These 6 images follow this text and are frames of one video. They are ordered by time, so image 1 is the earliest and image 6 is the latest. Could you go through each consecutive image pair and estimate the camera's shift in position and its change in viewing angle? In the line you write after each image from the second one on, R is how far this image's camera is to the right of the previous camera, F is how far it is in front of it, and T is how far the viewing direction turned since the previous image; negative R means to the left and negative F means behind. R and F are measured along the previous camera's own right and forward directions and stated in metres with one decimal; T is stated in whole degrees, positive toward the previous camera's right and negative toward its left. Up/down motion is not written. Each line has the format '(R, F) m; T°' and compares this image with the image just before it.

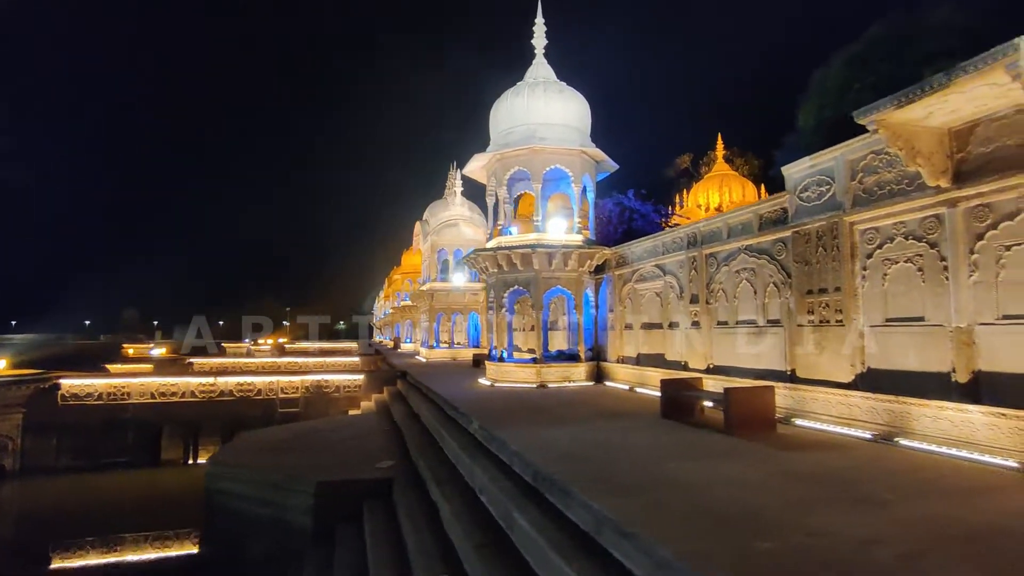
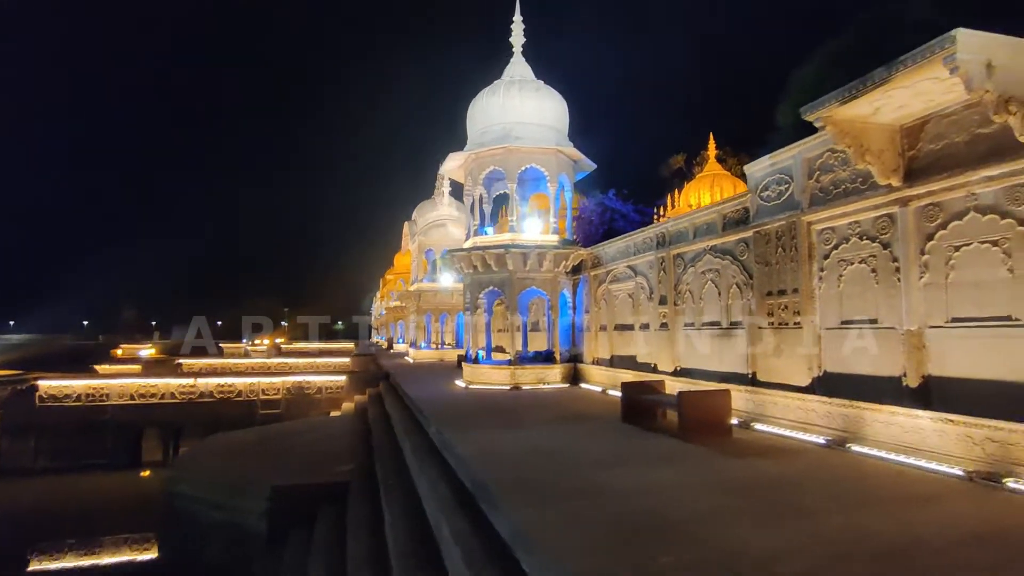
(+0.7, +0.2) m; 0°
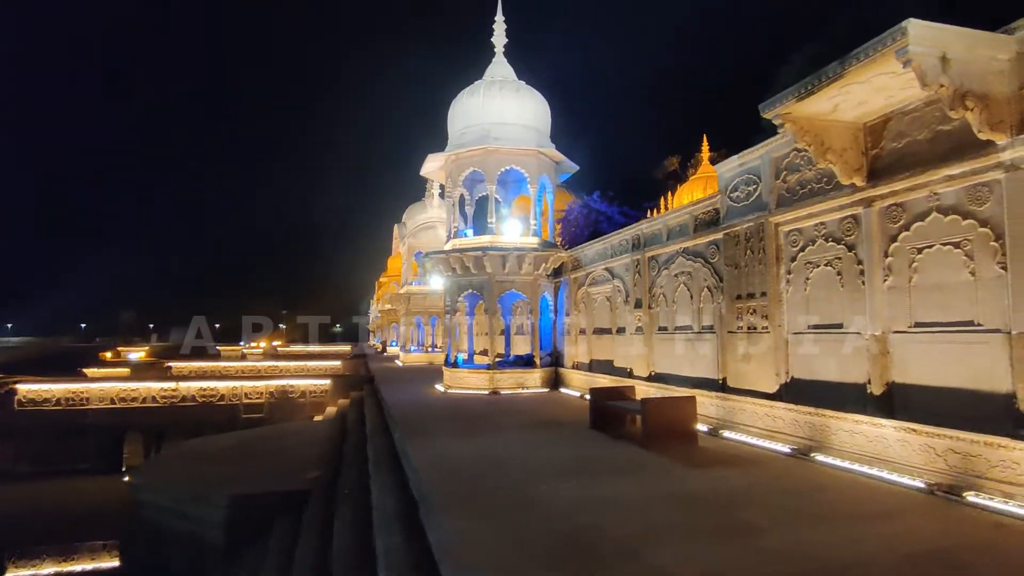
(+0.6, +0.2) m; 0°
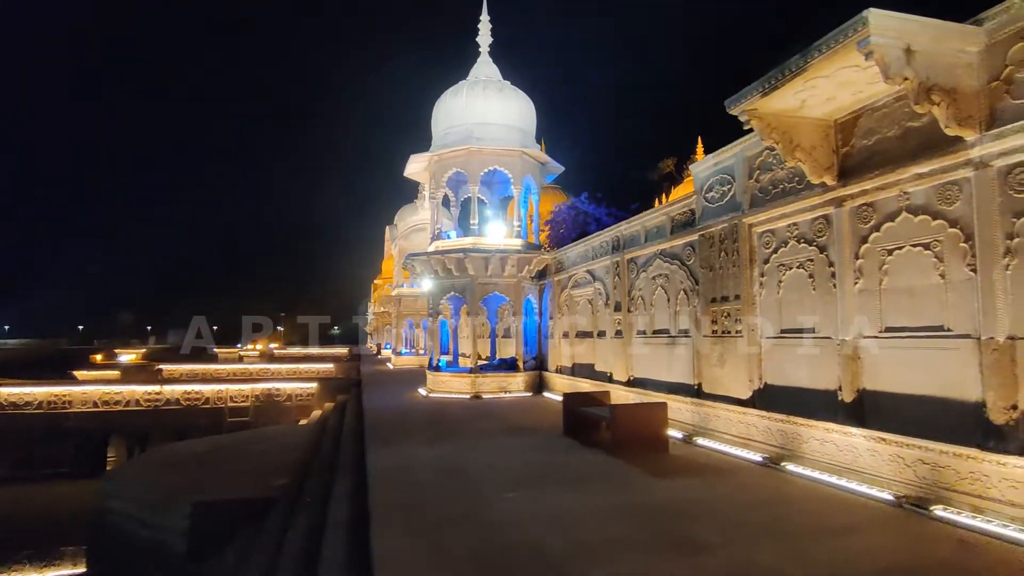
(+0.5, +0.2) m; 0°
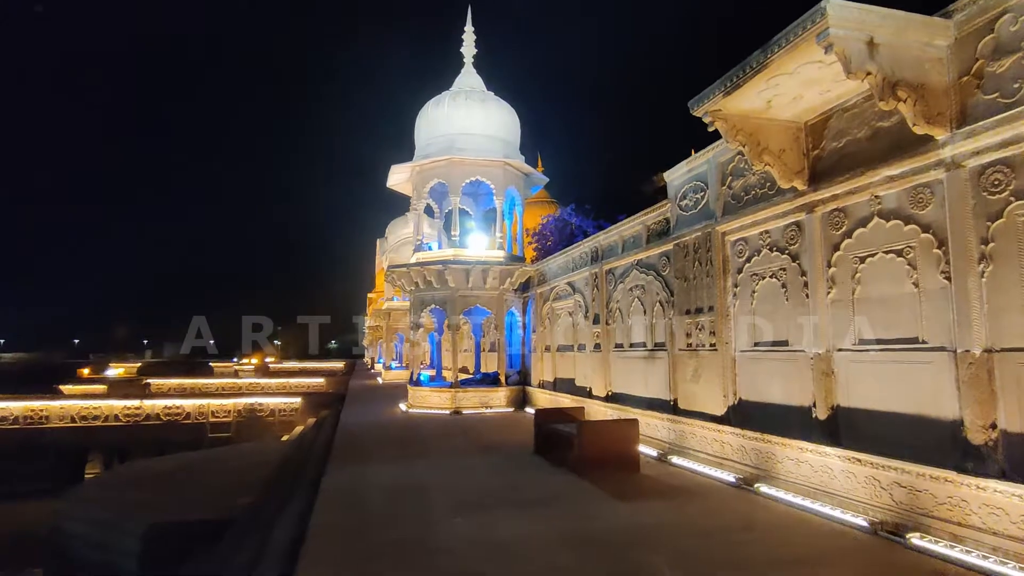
(+0.5, +0.3) m; 0°
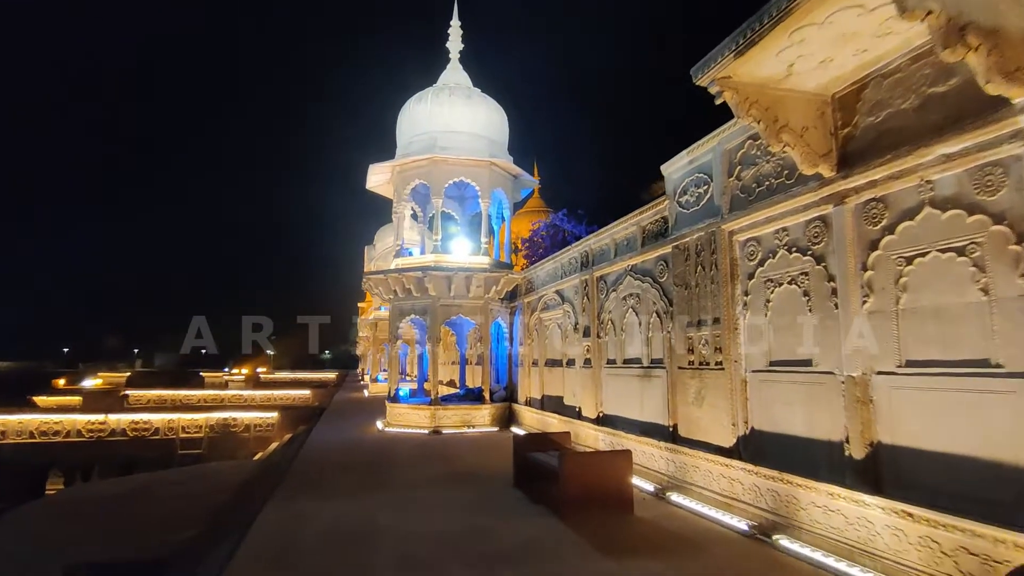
(+0.3, +1.0) m; 0°
